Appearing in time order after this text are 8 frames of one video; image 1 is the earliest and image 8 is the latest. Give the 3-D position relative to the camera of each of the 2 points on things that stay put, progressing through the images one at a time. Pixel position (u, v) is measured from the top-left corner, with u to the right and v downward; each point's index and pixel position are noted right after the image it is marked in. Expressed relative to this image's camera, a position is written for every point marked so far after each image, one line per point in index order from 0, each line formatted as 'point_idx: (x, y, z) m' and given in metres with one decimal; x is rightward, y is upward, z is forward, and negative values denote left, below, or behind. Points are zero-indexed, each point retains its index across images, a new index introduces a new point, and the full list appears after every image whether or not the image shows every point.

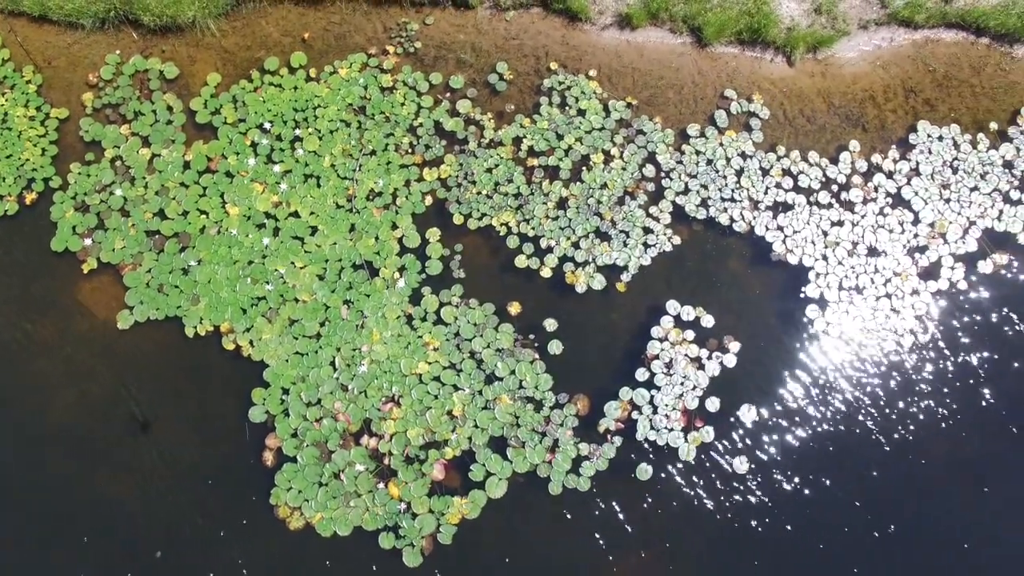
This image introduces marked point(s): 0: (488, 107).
0: (-0.2, +1.0, +6.1) m
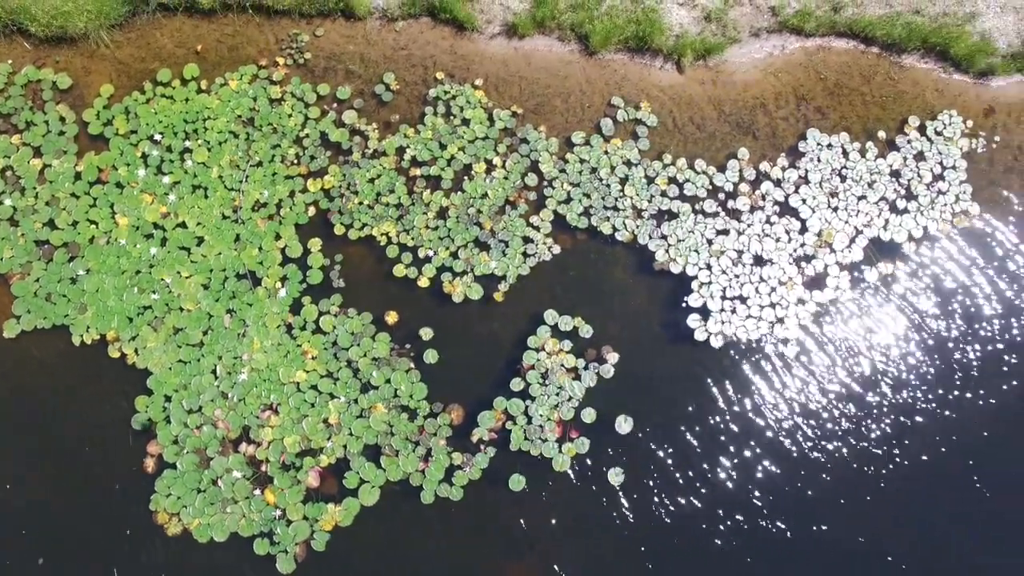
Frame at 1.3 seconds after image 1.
0: (-0.8, +1.0, +6.2) m
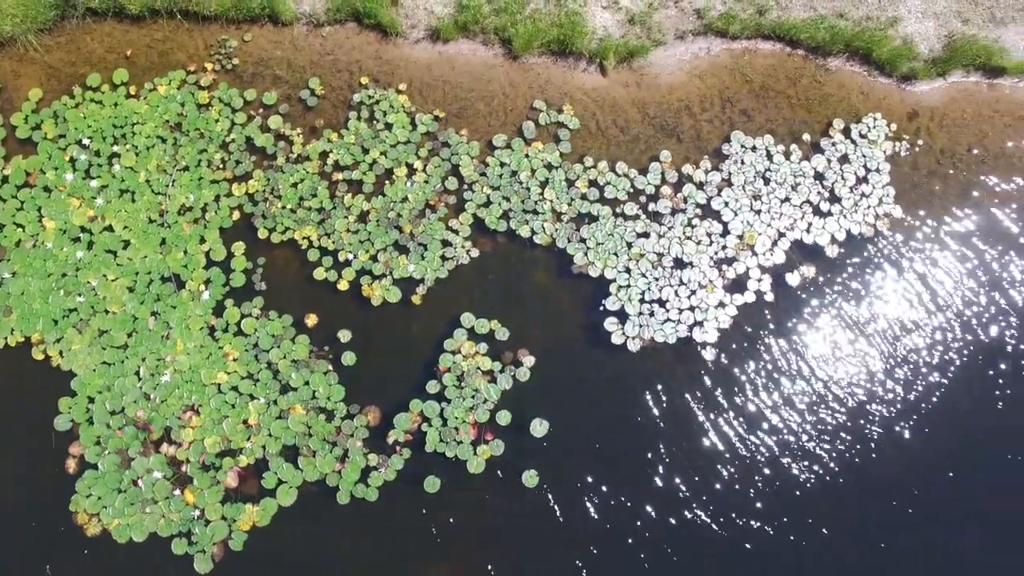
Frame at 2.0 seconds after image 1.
0: (-1.2, +1.0, +6.2) m
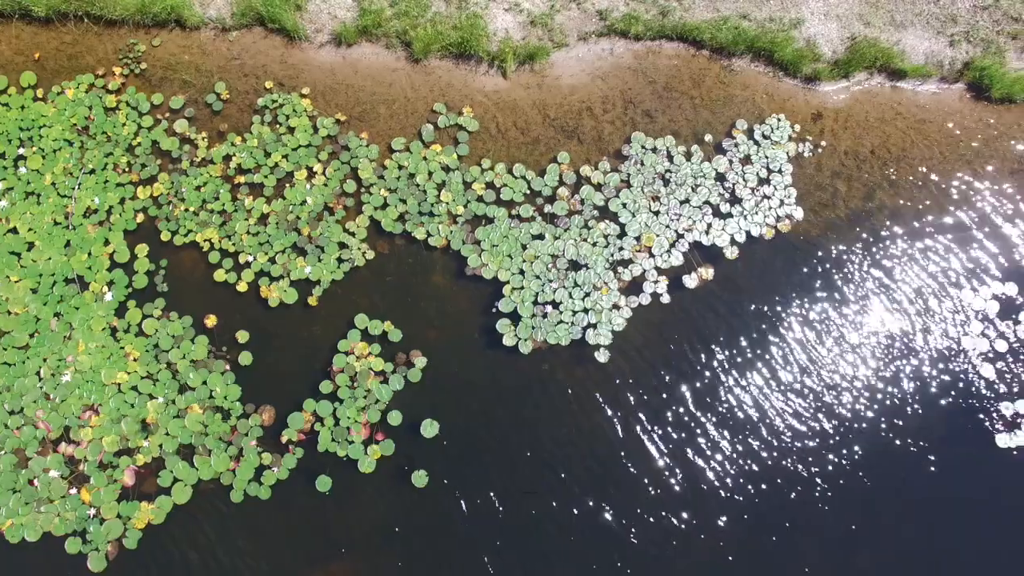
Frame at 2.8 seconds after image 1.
0: (-1.8, +1.0, +6.3) m
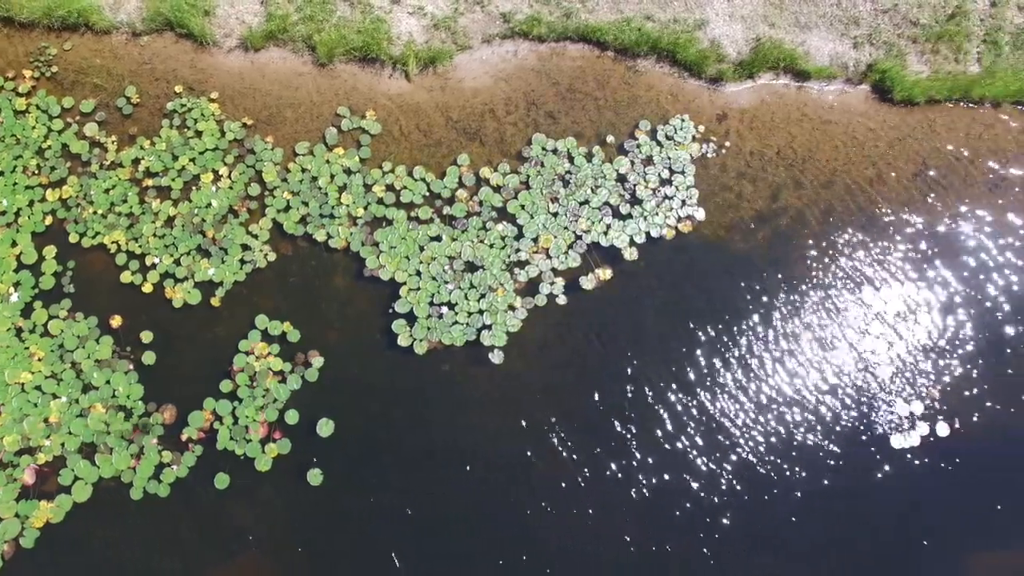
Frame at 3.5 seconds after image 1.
0: (-2.4, +1.0, +6.4) m
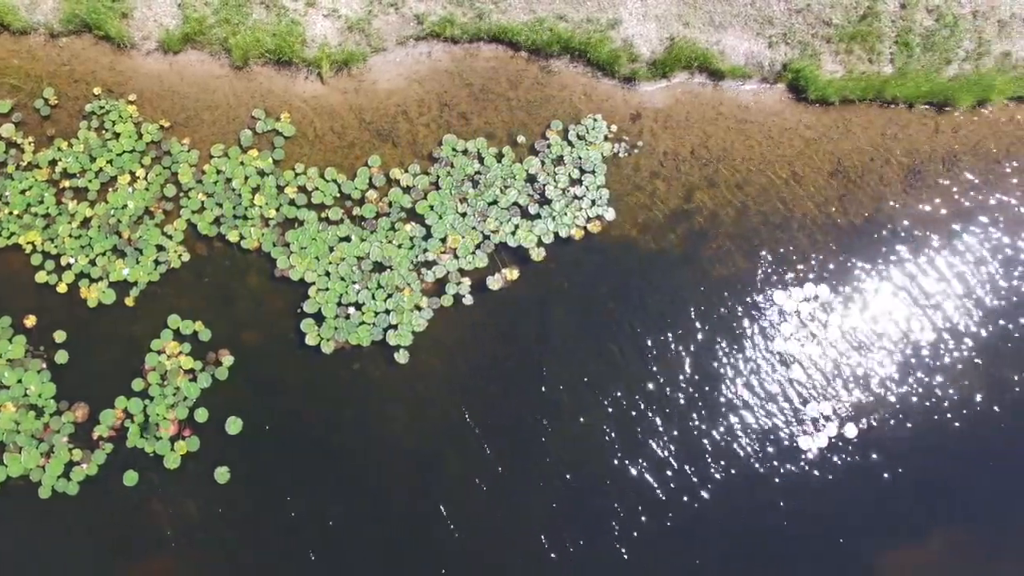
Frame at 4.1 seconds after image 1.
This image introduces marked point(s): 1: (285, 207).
0: (-2.9, +1.0, +6.5) m
1: (-1.3, +0.5, +6.2) m
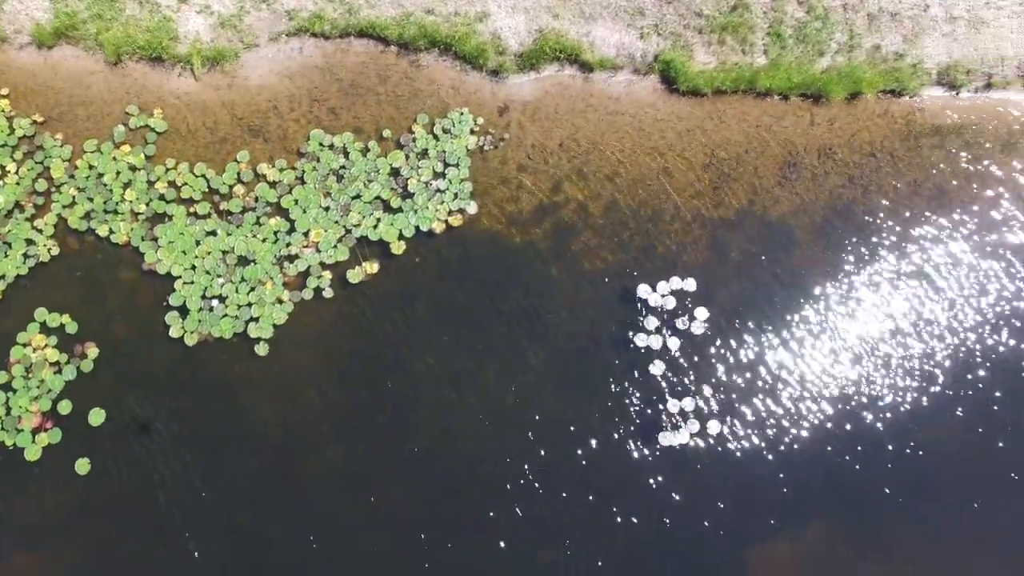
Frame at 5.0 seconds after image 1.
0: (-3.7, +1.0, +6.7) m
1: (-2.1, +0.5, +6.3) m
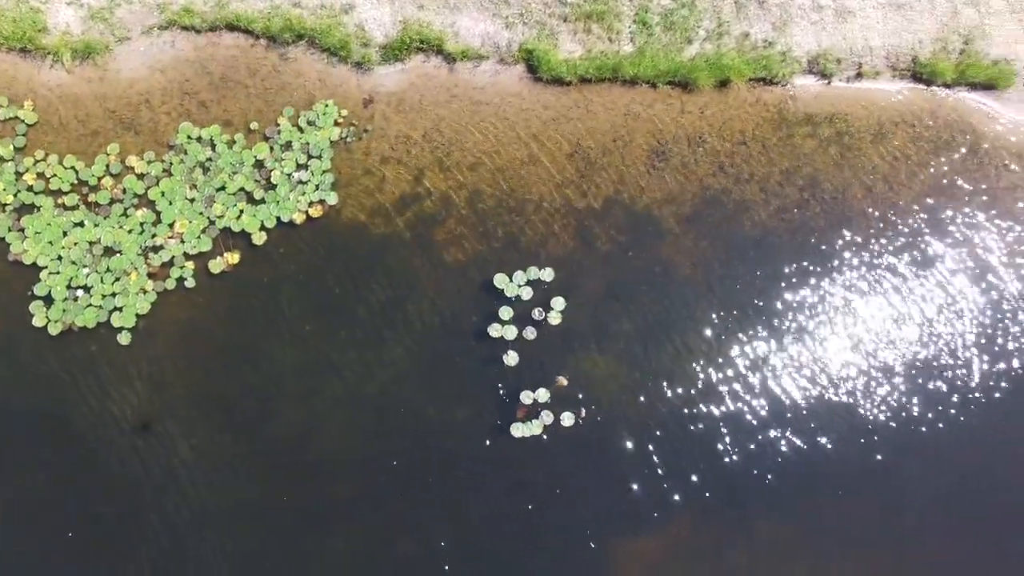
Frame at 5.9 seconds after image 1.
0: (-4.5, +1.0, +6.8) m
1: (-2.9, +0.6, +6.3) m
